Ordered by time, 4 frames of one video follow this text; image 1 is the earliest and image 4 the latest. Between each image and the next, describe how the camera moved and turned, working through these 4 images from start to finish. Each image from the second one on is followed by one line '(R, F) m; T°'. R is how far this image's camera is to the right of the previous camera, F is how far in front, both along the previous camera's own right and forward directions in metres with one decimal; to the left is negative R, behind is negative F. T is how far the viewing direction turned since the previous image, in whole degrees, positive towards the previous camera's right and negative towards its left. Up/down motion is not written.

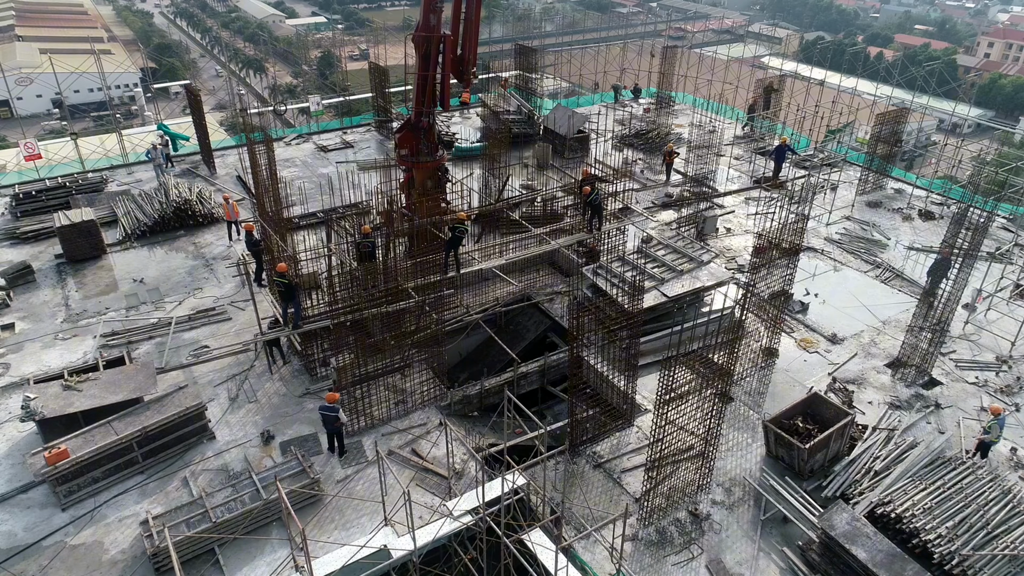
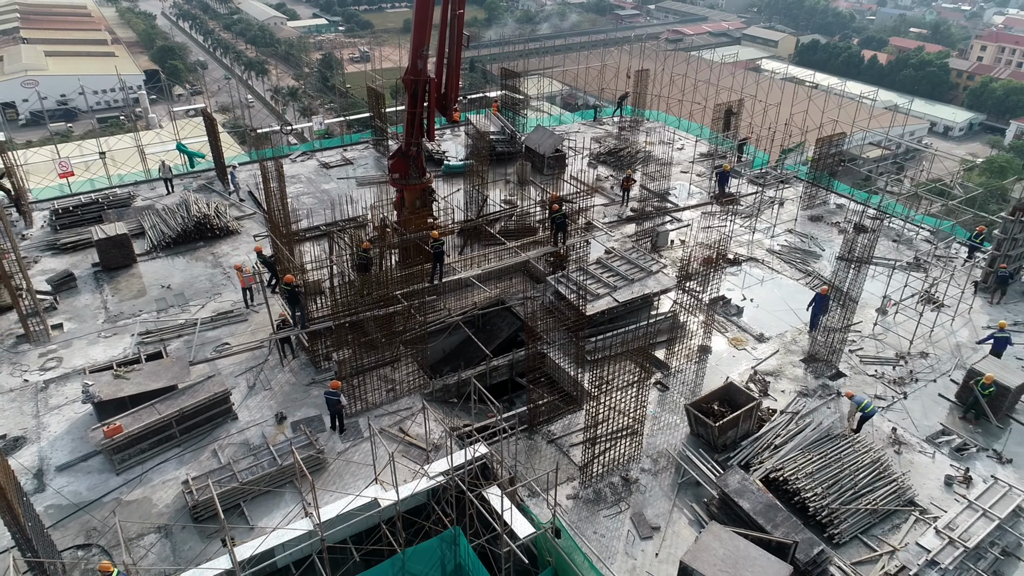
(+0.7, -2.8) m; 0°
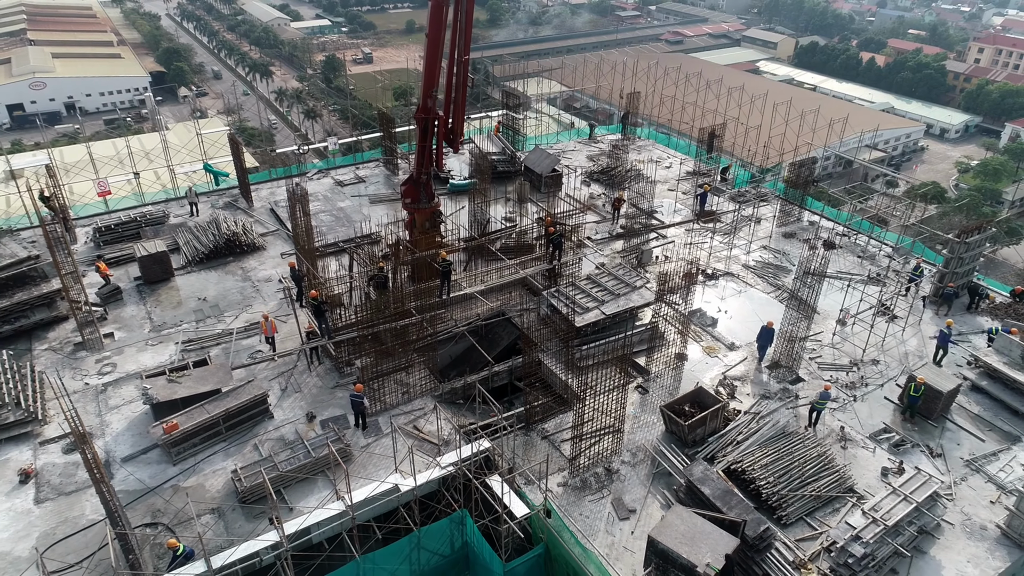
(+0.1, -2.4) m; 0°
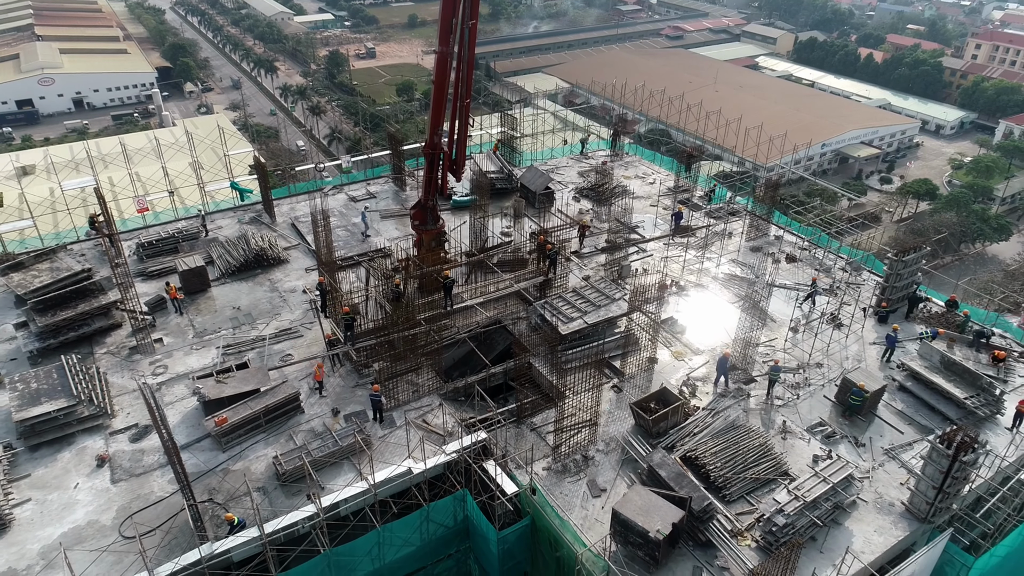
(+0.3, -3.3) m; 0°
